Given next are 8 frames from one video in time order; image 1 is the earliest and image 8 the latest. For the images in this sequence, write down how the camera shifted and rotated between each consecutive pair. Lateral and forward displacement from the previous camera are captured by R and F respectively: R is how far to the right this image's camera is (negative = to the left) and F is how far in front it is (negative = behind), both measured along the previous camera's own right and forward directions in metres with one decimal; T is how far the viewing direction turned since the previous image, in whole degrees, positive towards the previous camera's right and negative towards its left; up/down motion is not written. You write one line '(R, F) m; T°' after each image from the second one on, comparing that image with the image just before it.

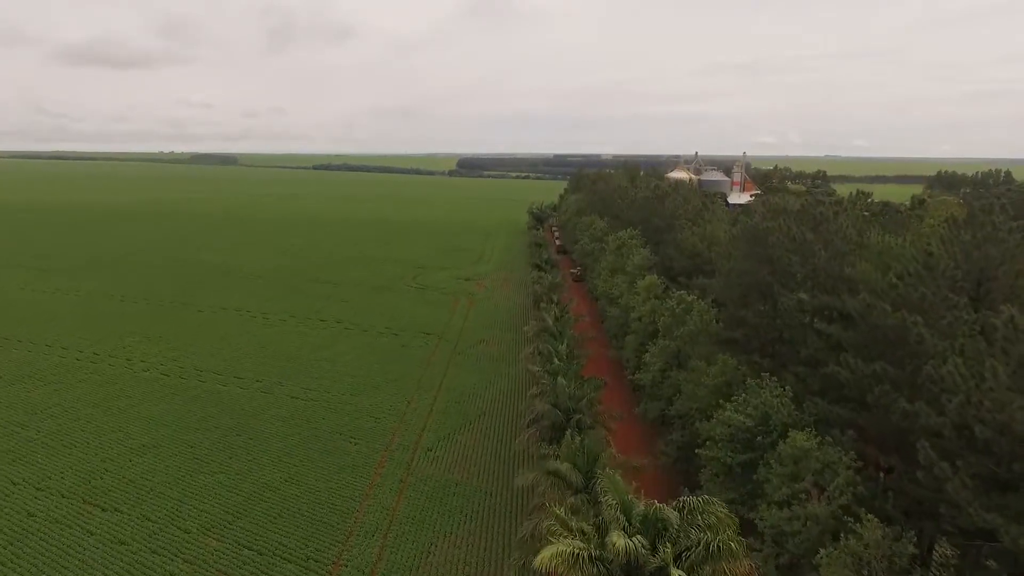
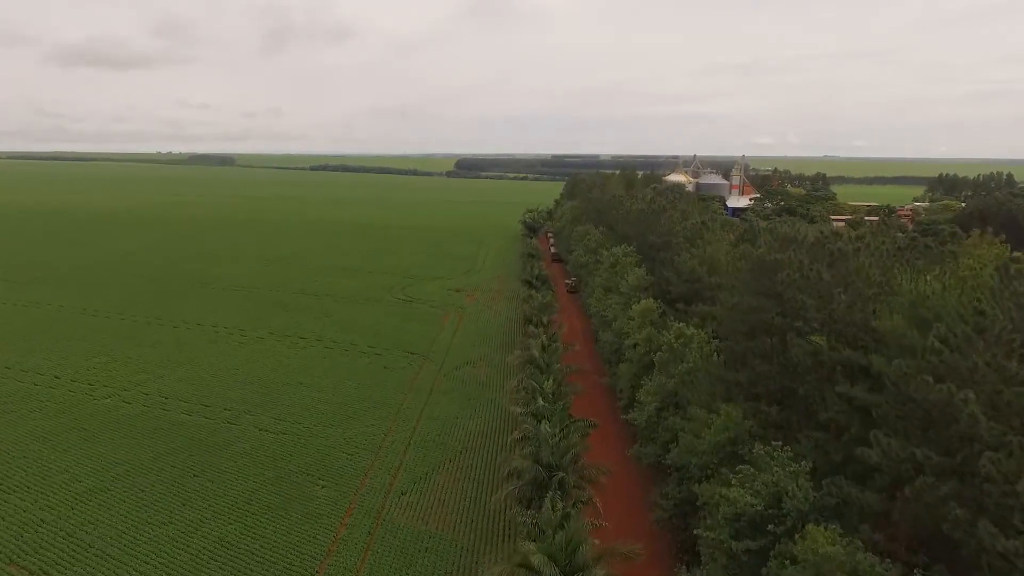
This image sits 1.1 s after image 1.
(+0.6, +2.1) m; 0°
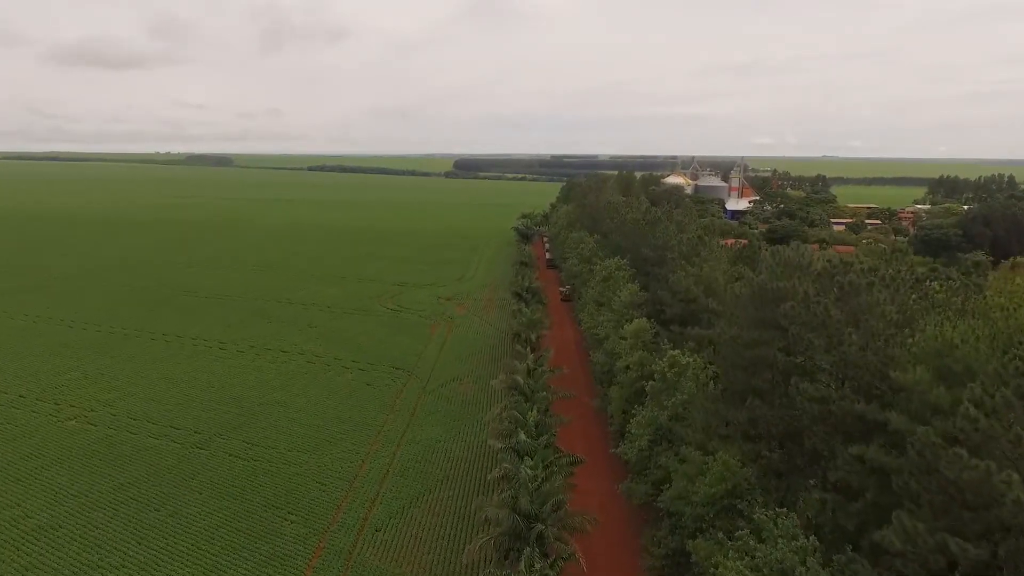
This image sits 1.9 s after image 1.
(+0.6, +1.5) m; 0°
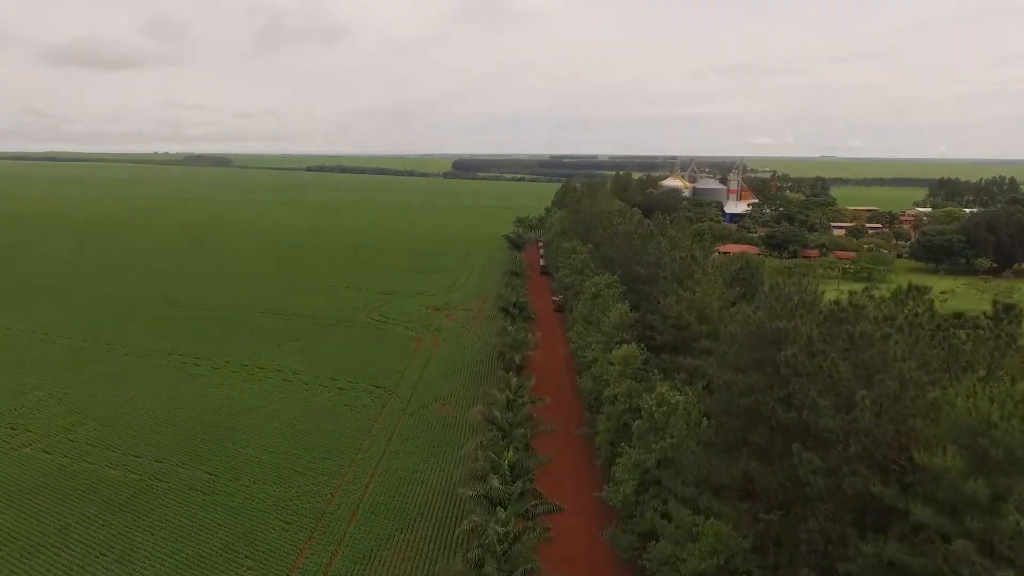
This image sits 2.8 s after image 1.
(+0.7, +1.7) m; 0°
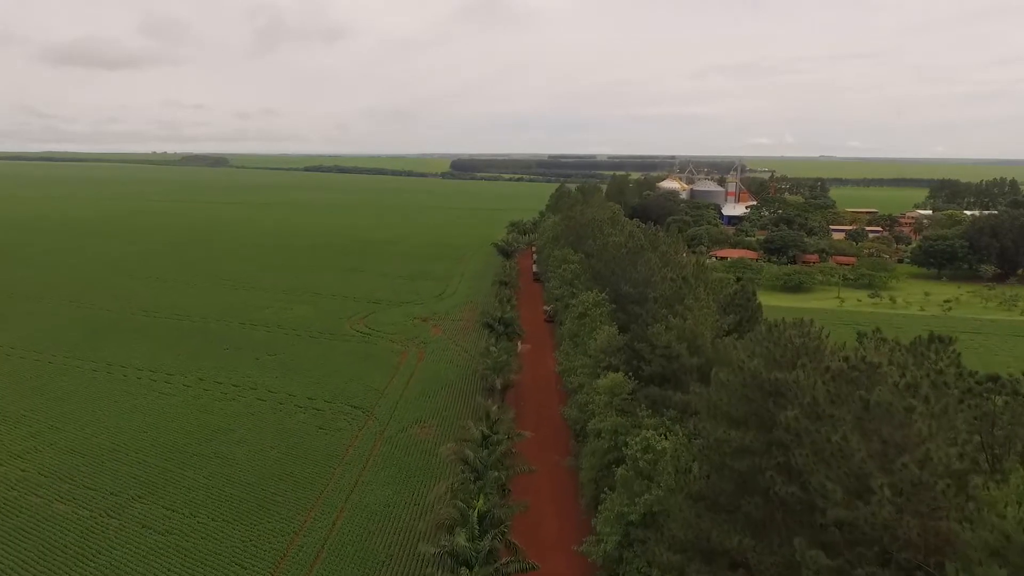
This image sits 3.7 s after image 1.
(+0.8, +1.8) m; 0°
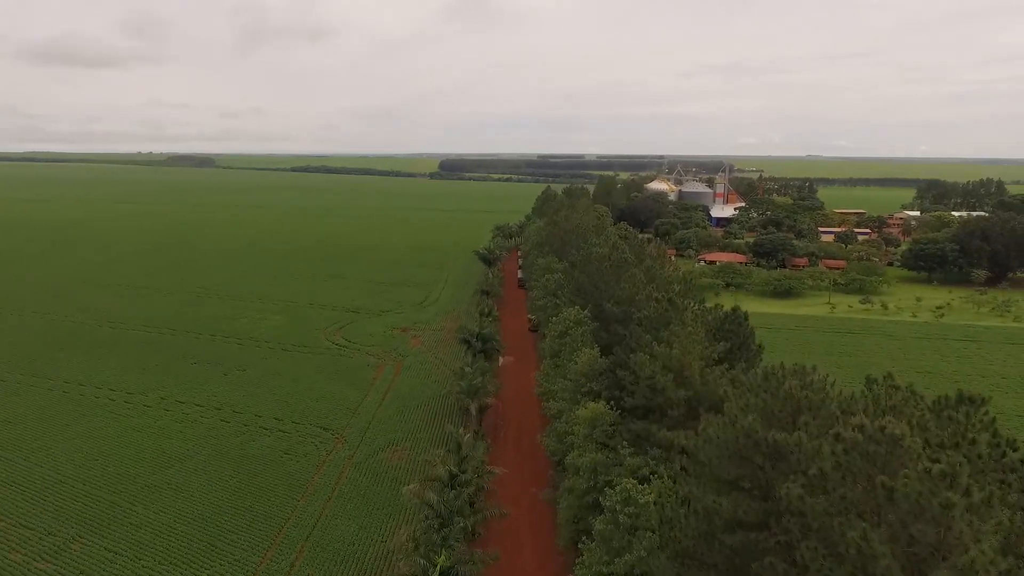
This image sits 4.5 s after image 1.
(+0.6, +1.7) m; +1°
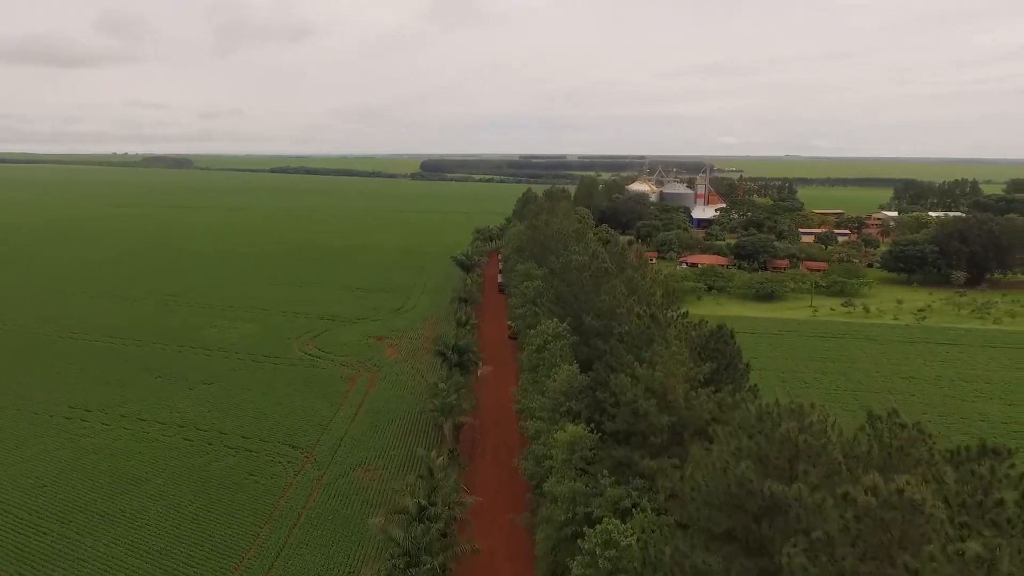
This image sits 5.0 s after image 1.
(+0.3, +1.2) m; +2°
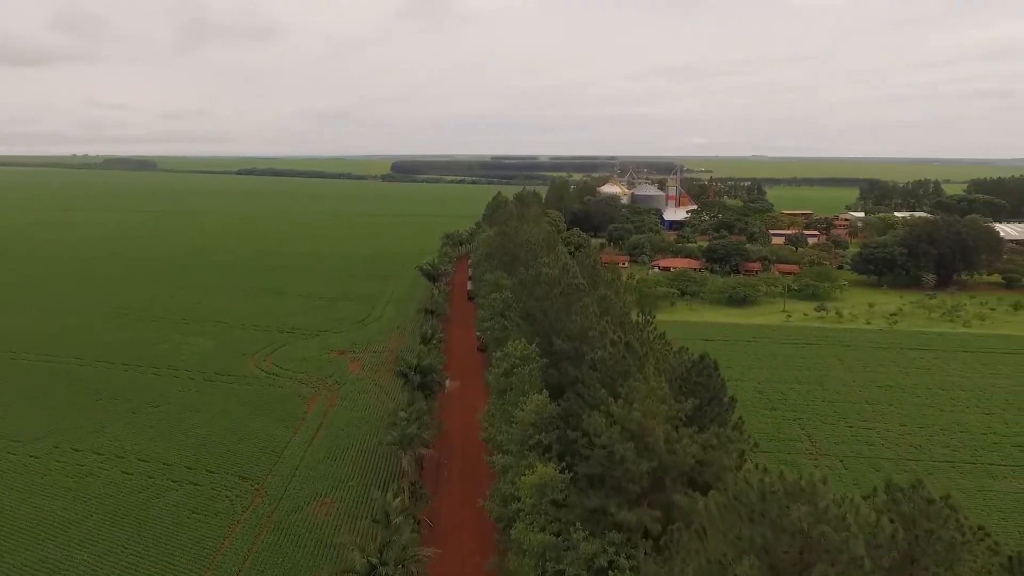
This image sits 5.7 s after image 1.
(+0.3, +1.8) m; +2°
